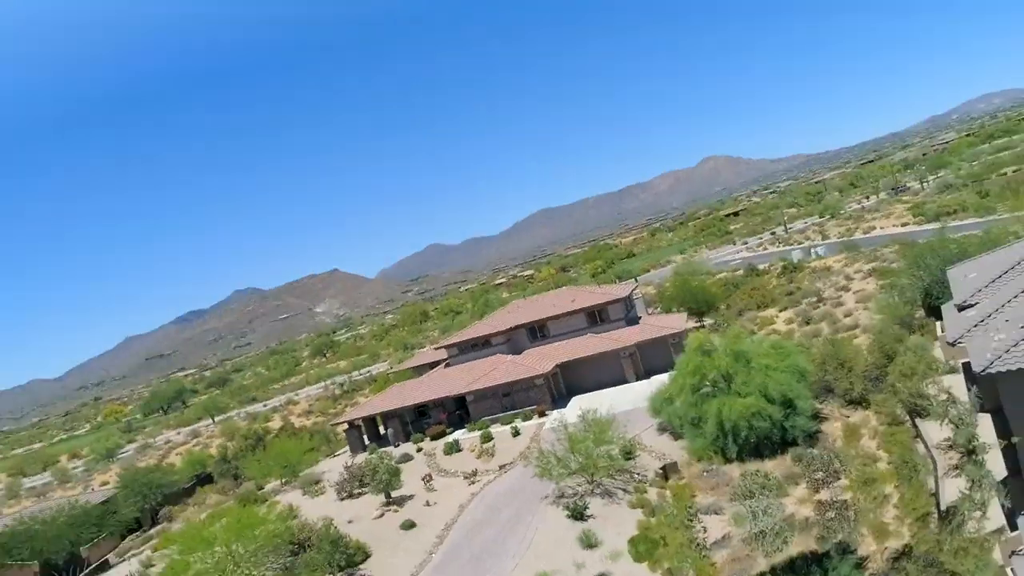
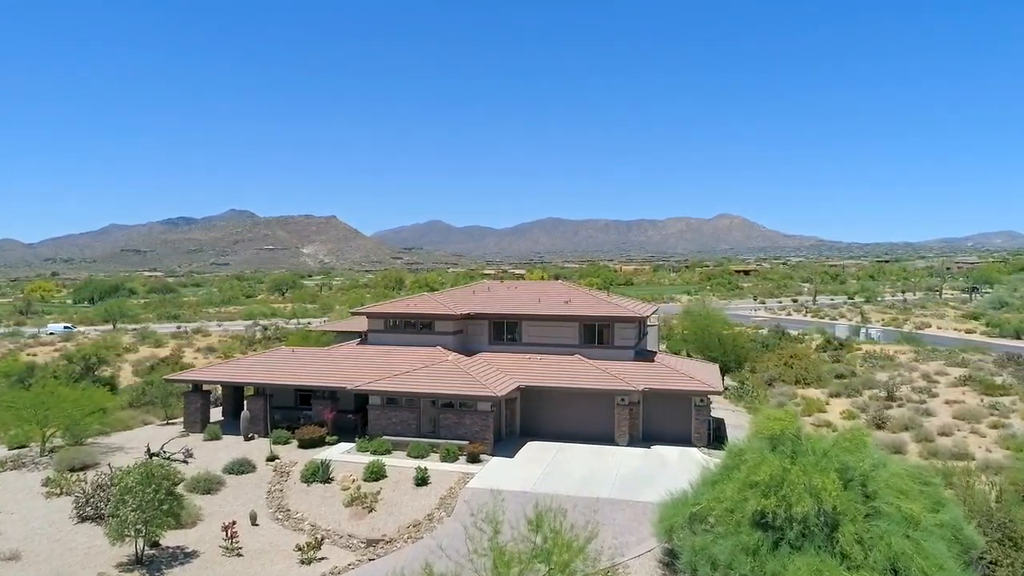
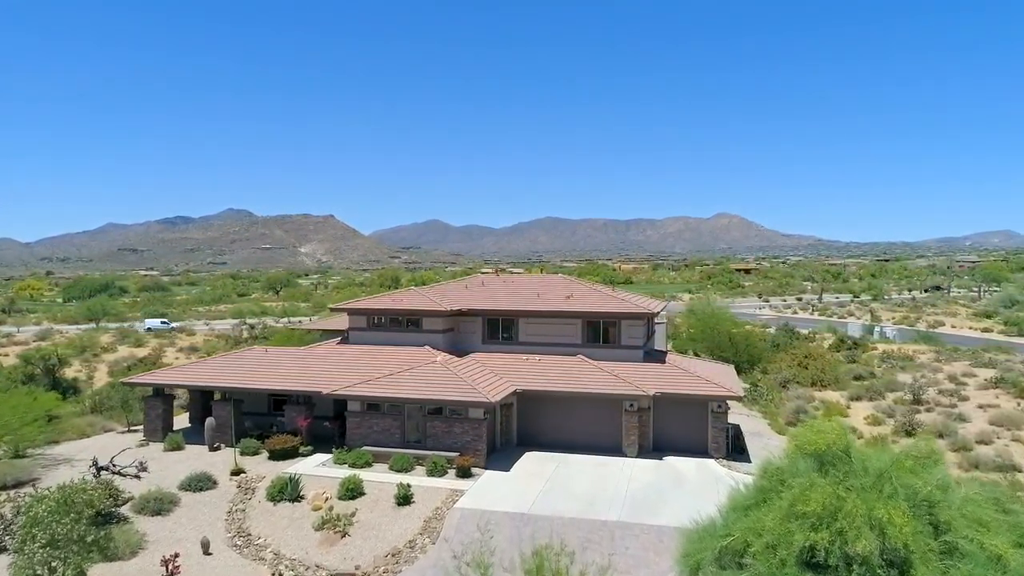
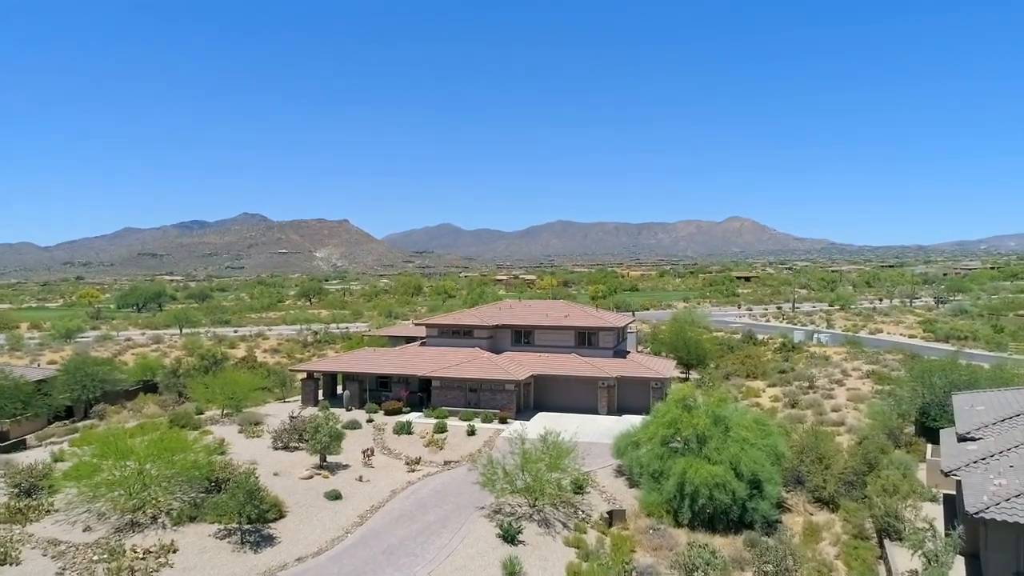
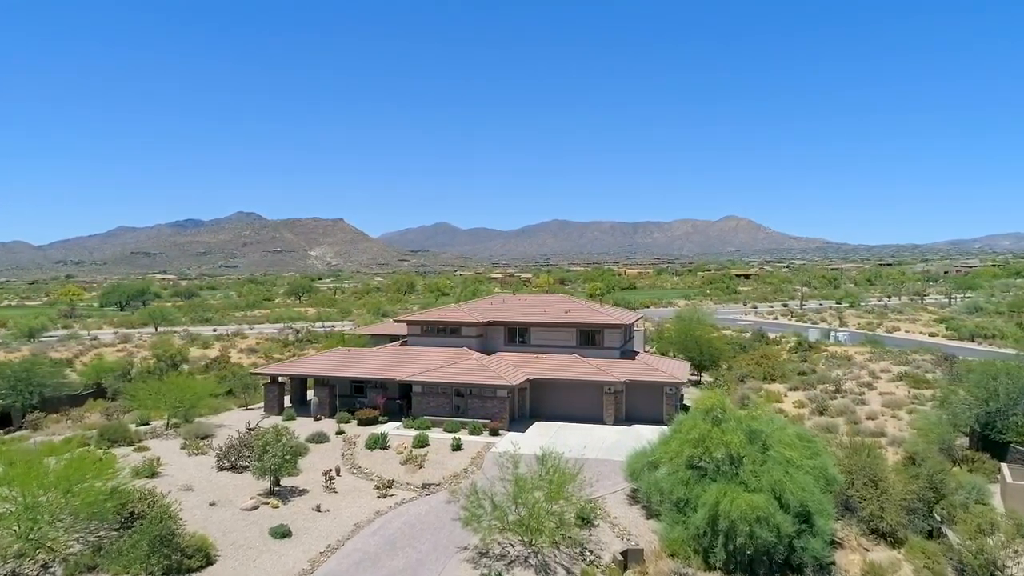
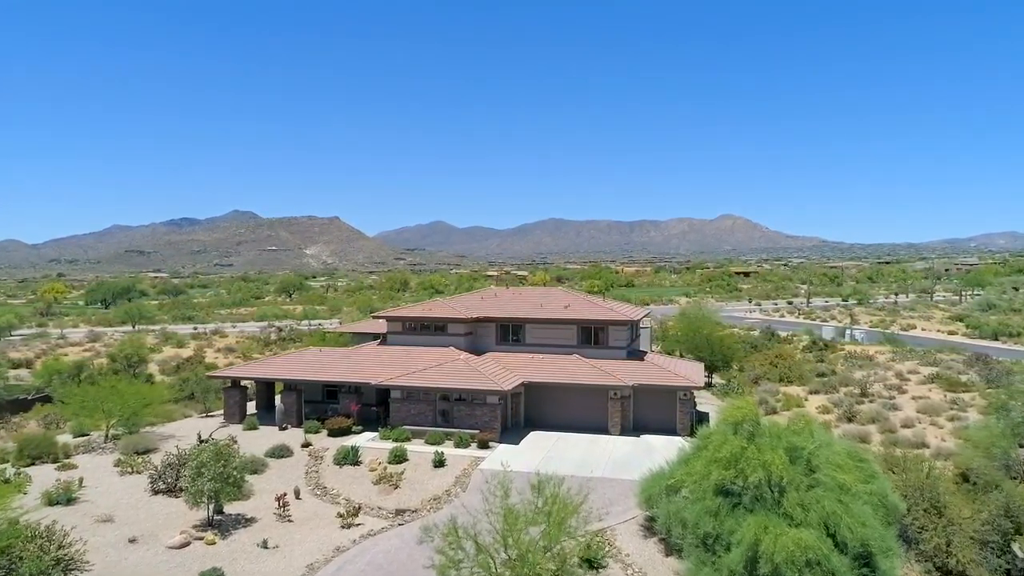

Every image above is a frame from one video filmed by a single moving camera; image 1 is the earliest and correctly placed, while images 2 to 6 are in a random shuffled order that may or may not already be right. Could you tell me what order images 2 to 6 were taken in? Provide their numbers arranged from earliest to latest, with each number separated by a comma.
4, 5, 6, 2, 3
